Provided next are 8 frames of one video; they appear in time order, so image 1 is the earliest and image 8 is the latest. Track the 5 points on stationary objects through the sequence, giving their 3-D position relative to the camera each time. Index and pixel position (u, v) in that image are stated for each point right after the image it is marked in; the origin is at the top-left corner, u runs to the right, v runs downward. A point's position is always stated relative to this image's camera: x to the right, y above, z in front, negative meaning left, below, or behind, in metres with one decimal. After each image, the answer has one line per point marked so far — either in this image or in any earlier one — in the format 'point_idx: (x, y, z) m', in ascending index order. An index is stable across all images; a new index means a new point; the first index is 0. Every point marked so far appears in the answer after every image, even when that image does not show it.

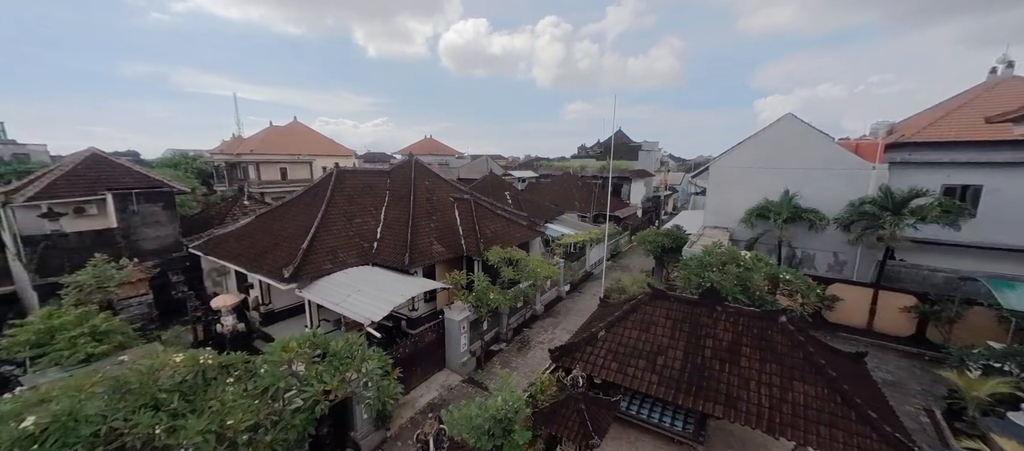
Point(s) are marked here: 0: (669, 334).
0: (+3.0, -2.1, +6.8) m
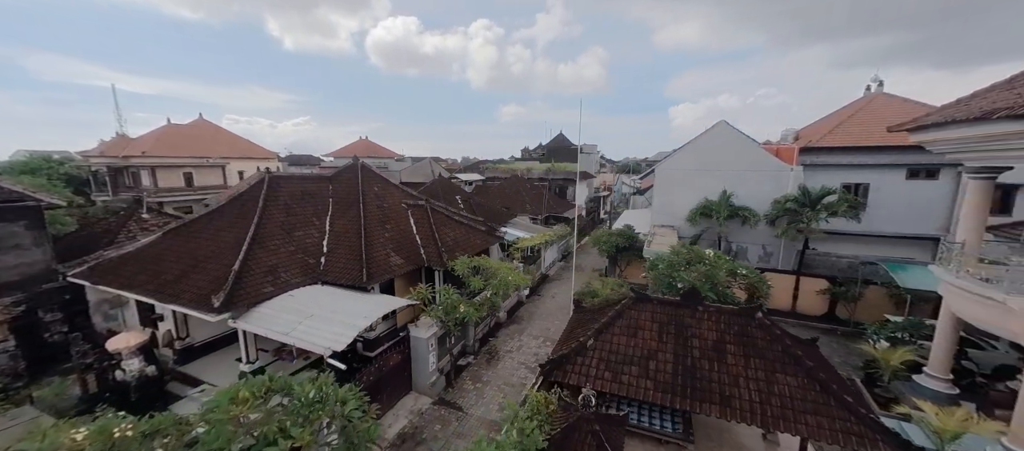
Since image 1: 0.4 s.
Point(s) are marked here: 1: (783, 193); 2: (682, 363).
0: (+2.8, -2.2, +6.8) m
1: (+10.8, +1.3, +14.1) m
2: (+3.1, -2.5, +6.4) m
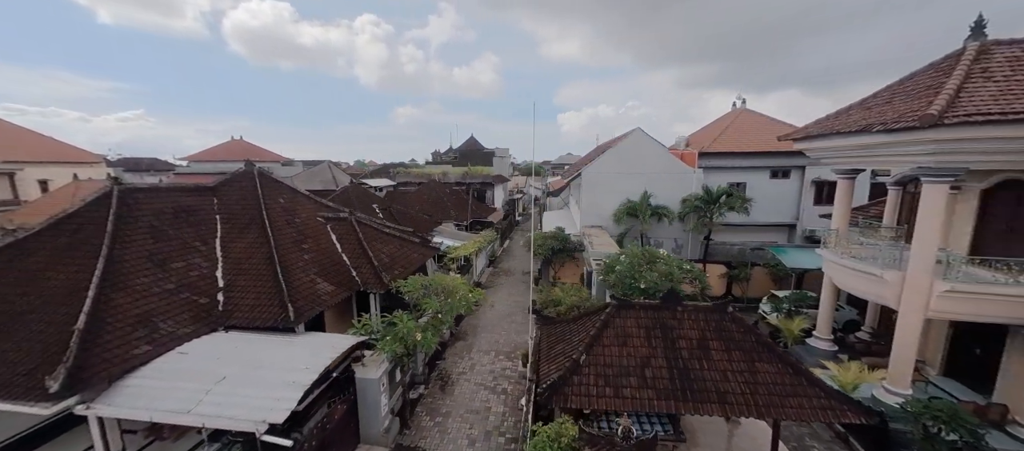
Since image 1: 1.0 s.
0: (+2.6, -2.3, +6.8) m
1: (+8.1, +1.5, +16.1) m
2: (+3.0, -2.6, +6.5) m
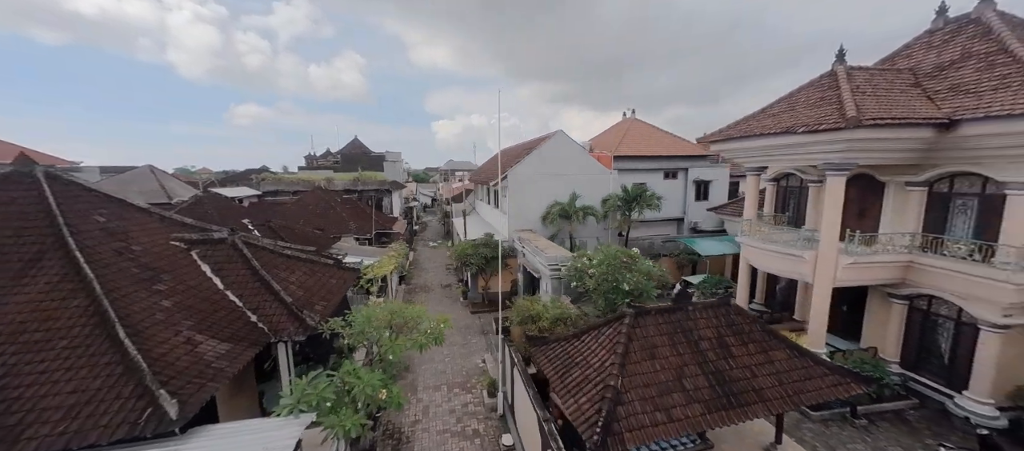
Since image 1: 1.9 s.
0: (+2.8, -2.2, +6.2) m
1: (+4.6, +1.6, +16.8) m
2: (+3.4, -2.5, +6.1) m
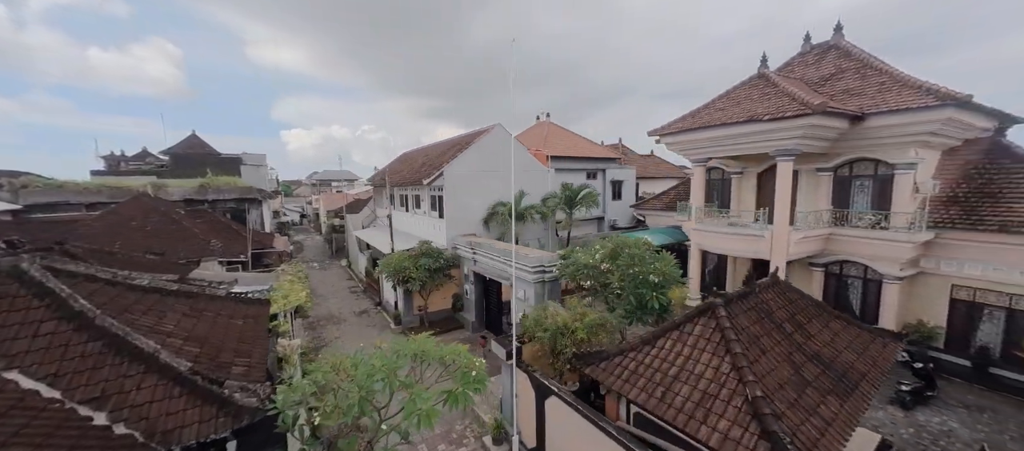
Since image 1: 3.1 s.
0: (+3.9, -1.7, +5.3) m
1: (+1.6, +1.6, +16.0) m
2: (+4.5, -2.0, +5.4) m
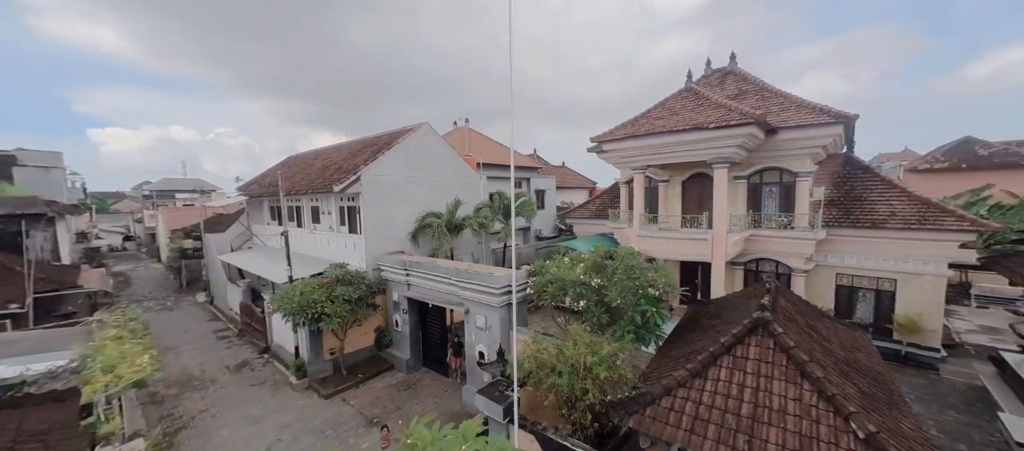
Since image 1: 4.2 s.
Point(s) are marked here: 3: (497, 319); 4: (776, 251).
0: (+4.2, -1.7, +4.8) m
1: (-1.3, +1.1, +14.4) m
2: (+4.7, -2.0, +5.0) m
3: (-0.4, -2.1, +8.0) m
4: (+9.0, -0.9, +12.1) m
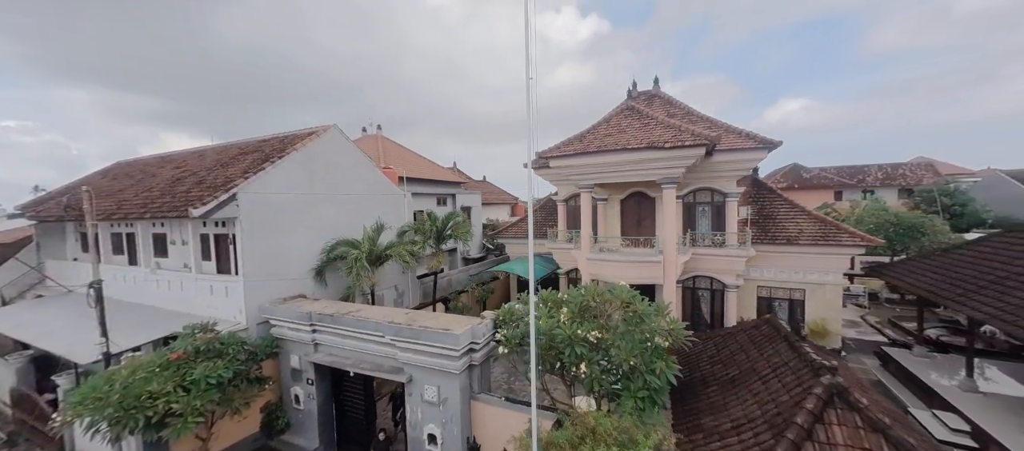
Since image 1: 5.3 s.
0: (+4.2, -2.1, +4.1) m
1: (-3.7, +0.2, +11.9) m
2: (+4.7, -2.4, +4.4) m
3: (-1.0, -2.7, +5.9) m
4: (+7.0, -1.5, +12.4) m
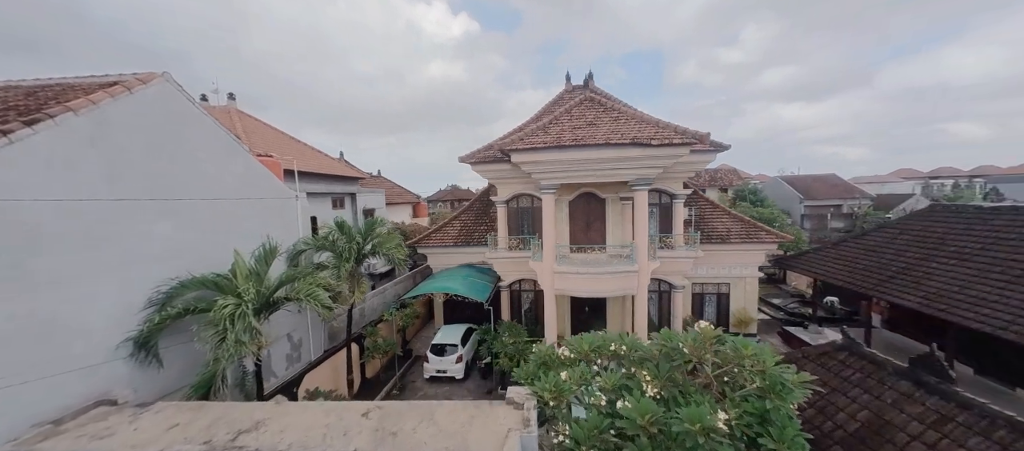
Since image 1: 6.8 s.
0: (+5.3, -2.3, +3.3) m
1: (-4.8, -0.2, +7.9) m
2: (+5.7, -2.5, +3.7) m
3: (-0.2, -3.0, +3.3) m
4: (+5.0, -1.5, +12.1) m
